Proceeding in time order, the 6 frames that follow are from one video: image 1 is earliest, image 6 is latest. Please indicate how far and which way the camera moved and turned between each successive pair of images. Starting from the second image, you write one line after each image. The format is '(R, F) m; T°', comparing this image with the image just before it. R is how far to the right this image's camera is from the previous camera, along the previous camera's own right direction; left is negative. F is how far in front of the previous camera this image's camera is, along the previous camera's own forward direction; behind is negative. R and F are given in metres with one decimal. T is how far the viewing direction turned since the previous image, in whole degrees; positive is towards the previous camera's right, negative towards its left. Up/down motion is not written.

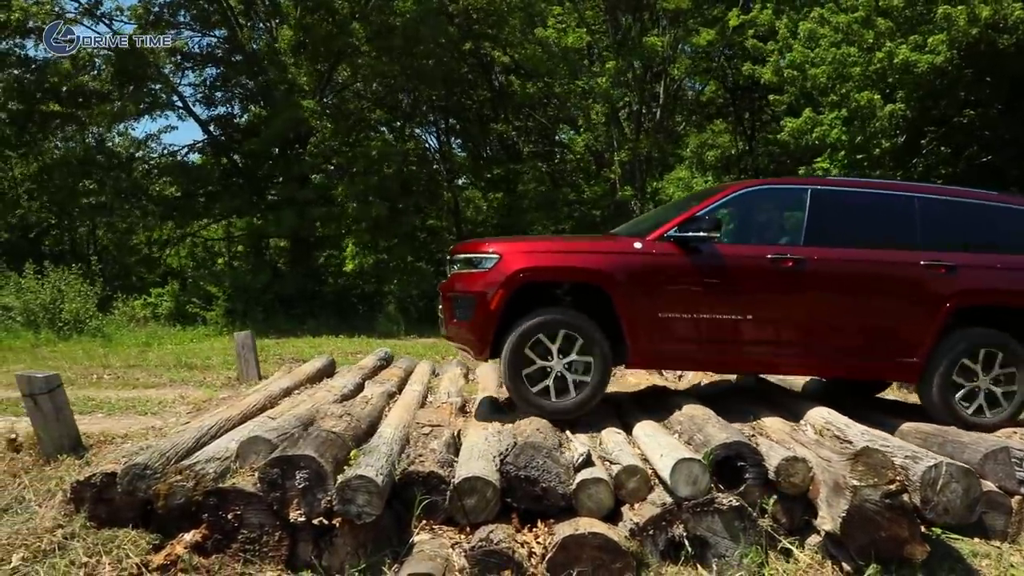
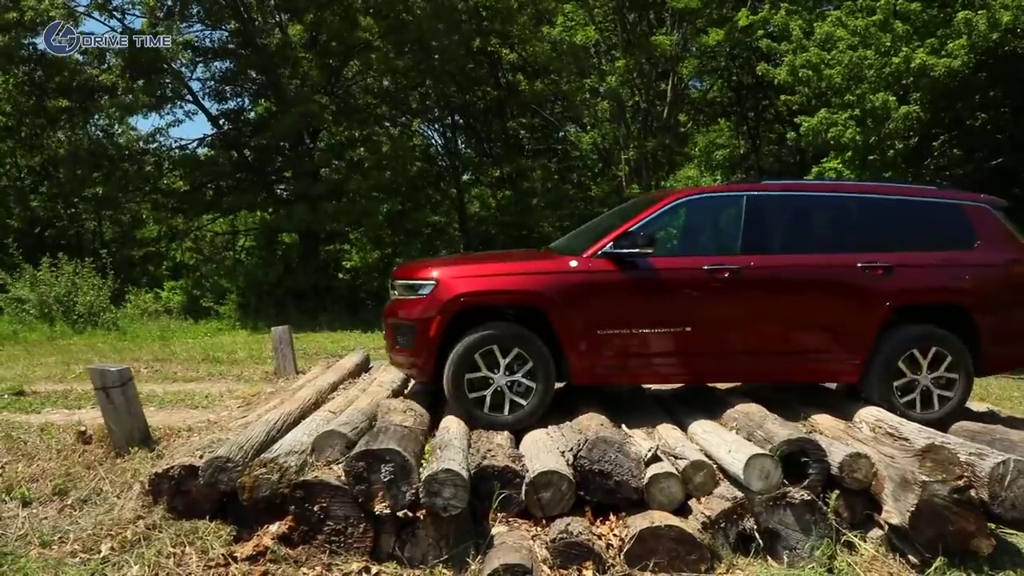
(-0.5, -0.1) m; +1°
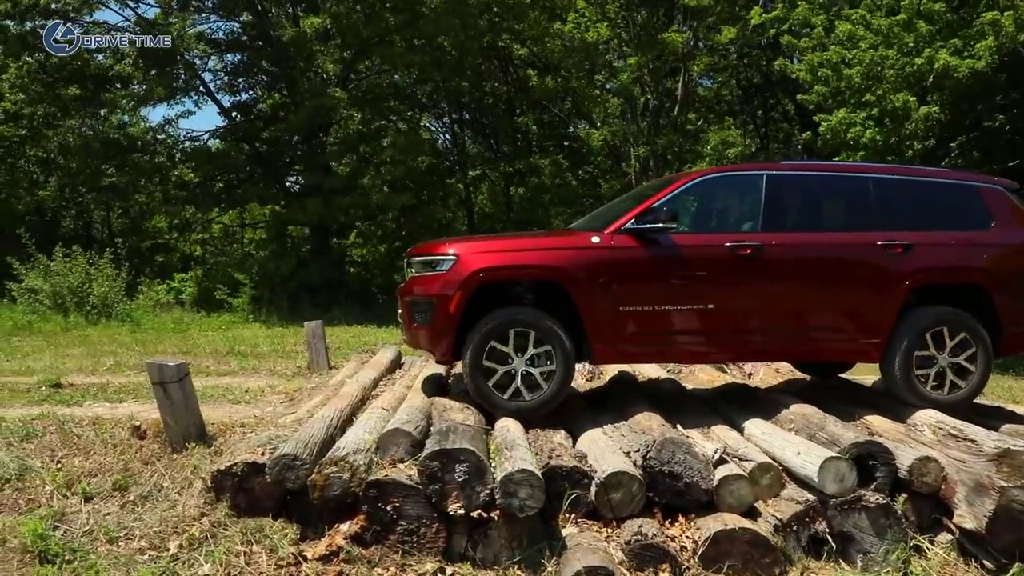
(-0.5, +0.1) m; +1°
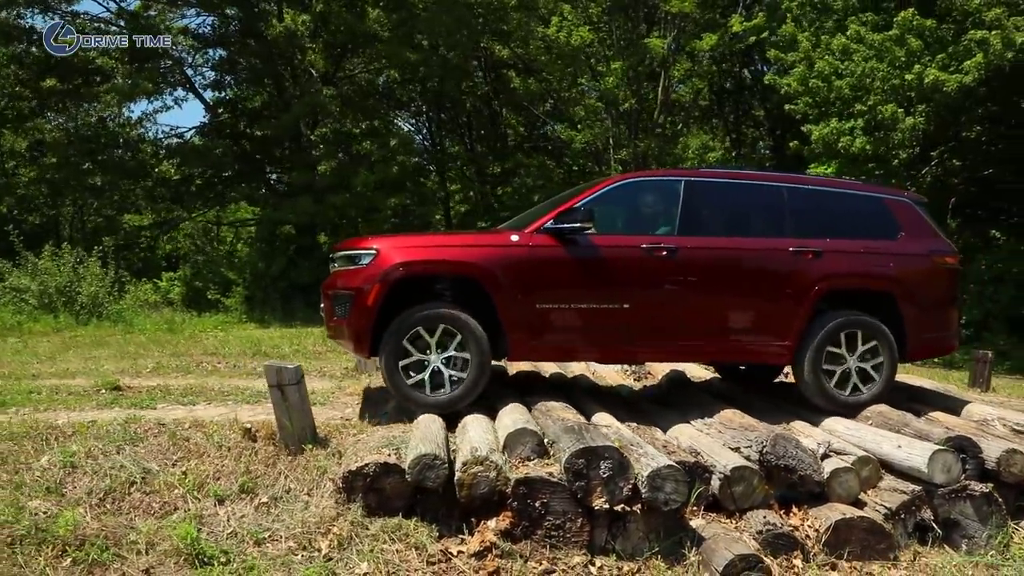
(-1.1, -0.2) m; +4°
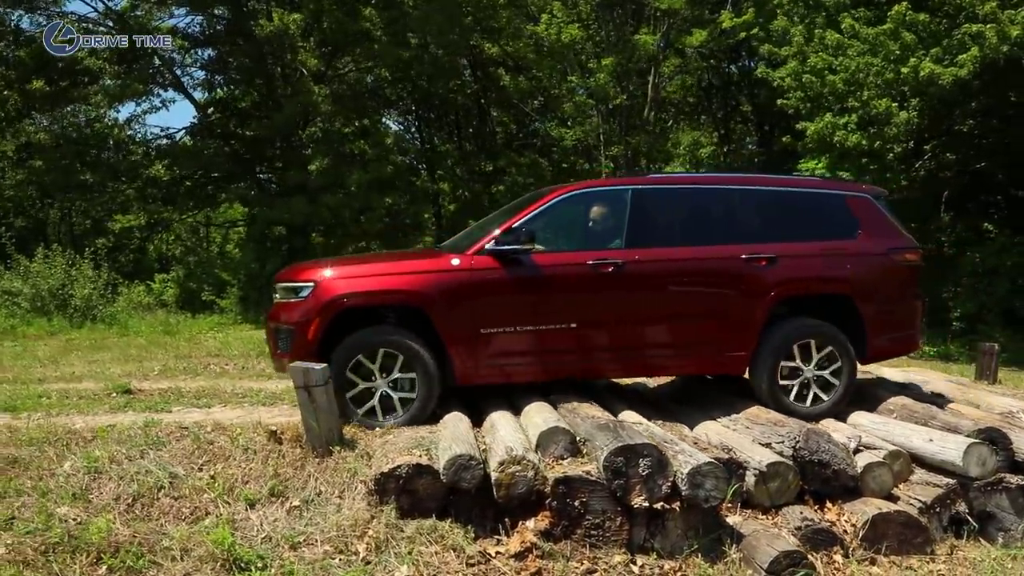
(-0.3, +0.1) m; +1°
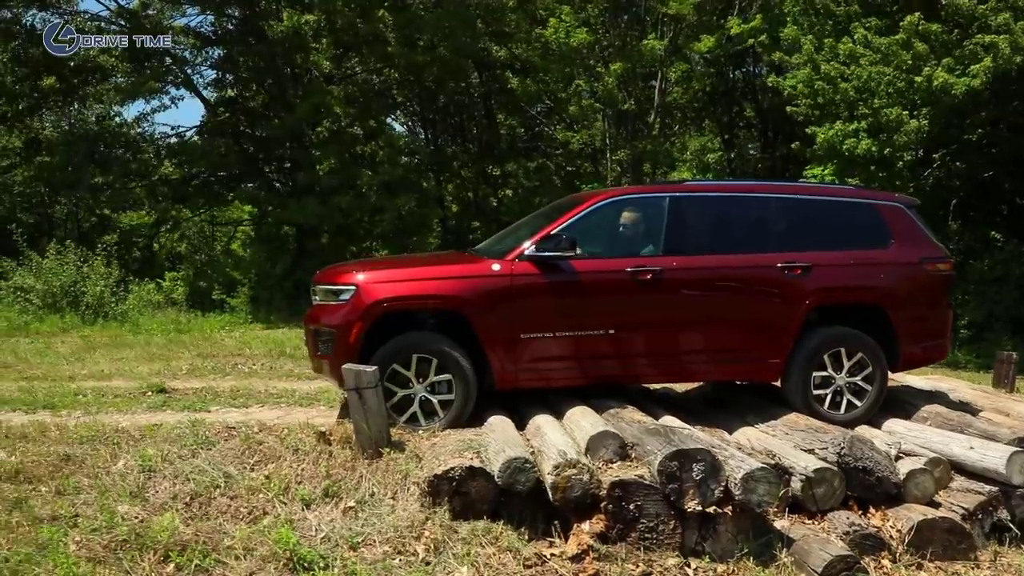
(-0.4, -0.1) m; +1°
